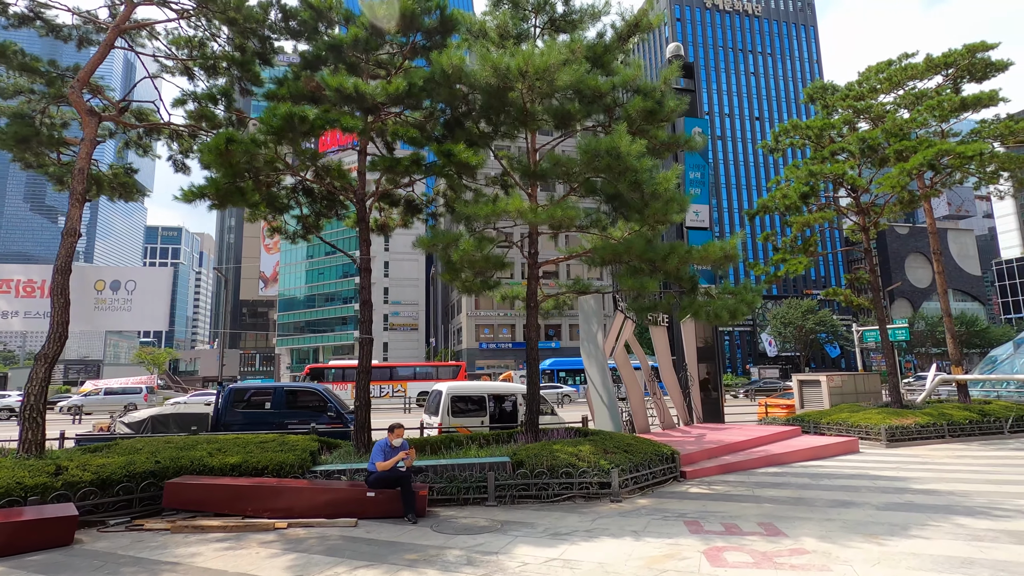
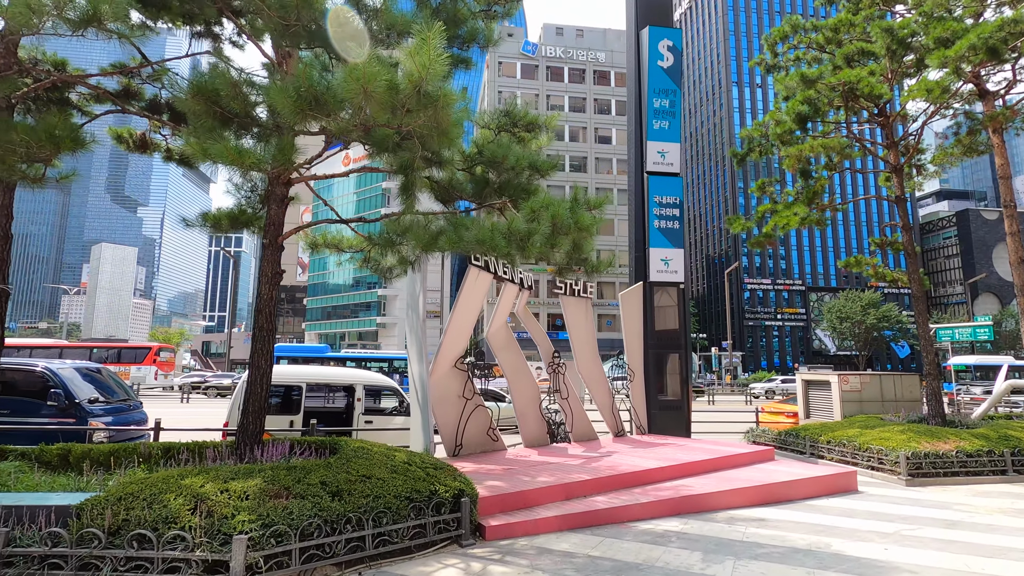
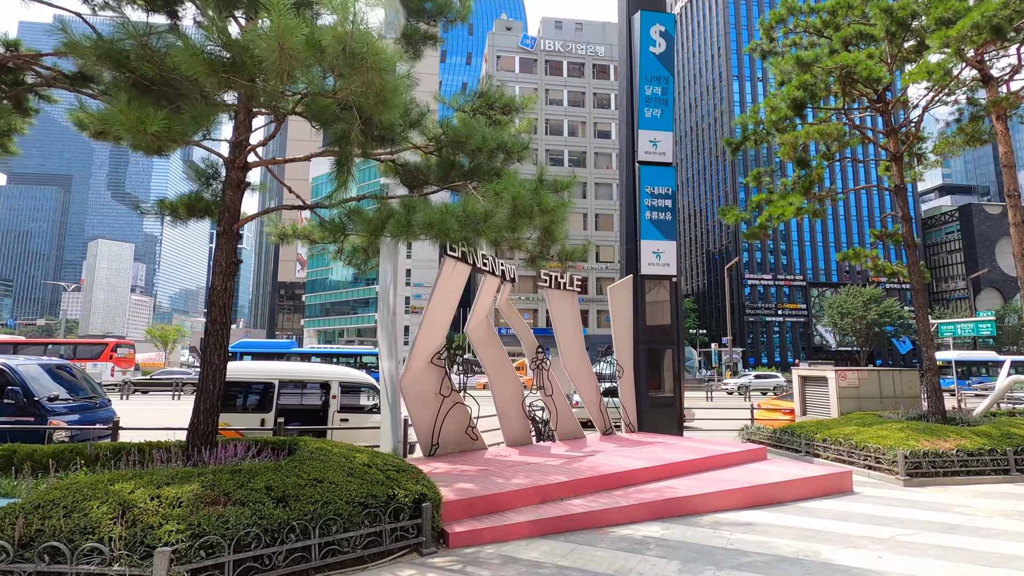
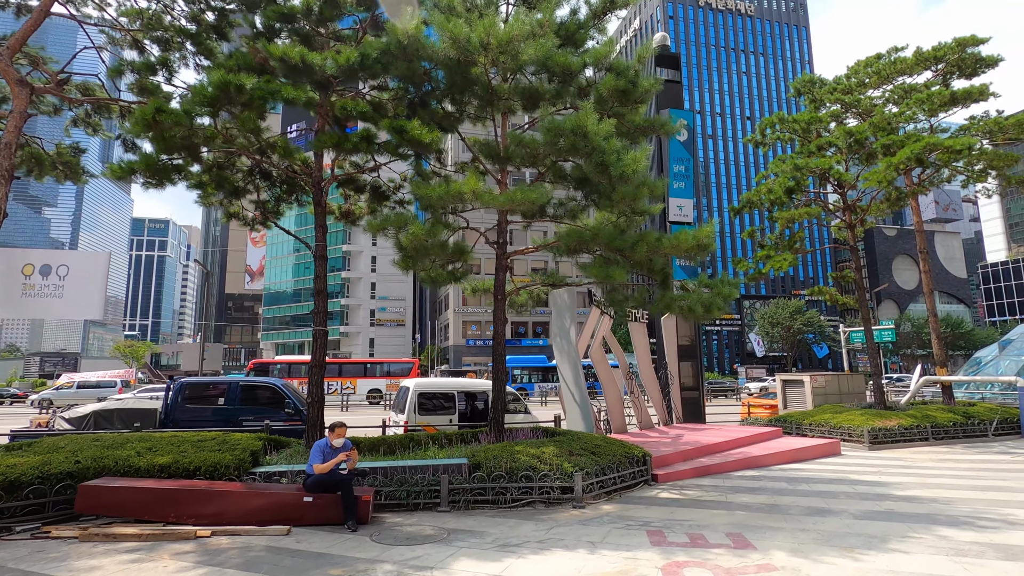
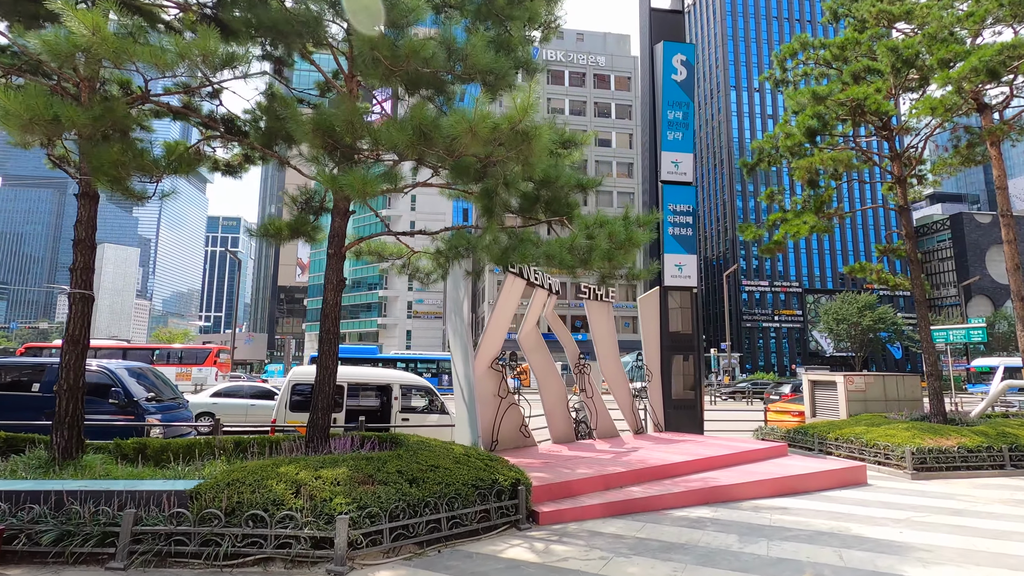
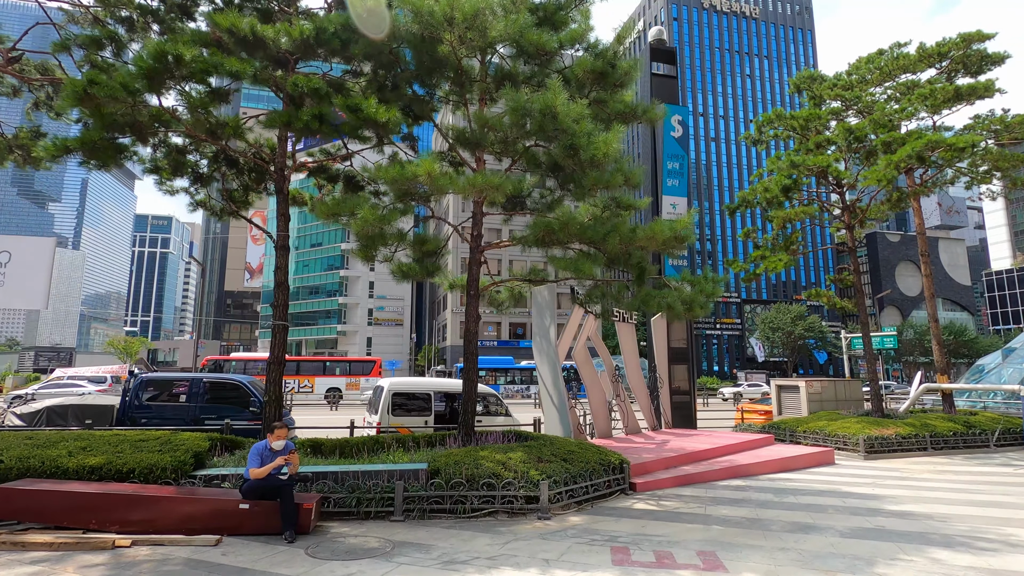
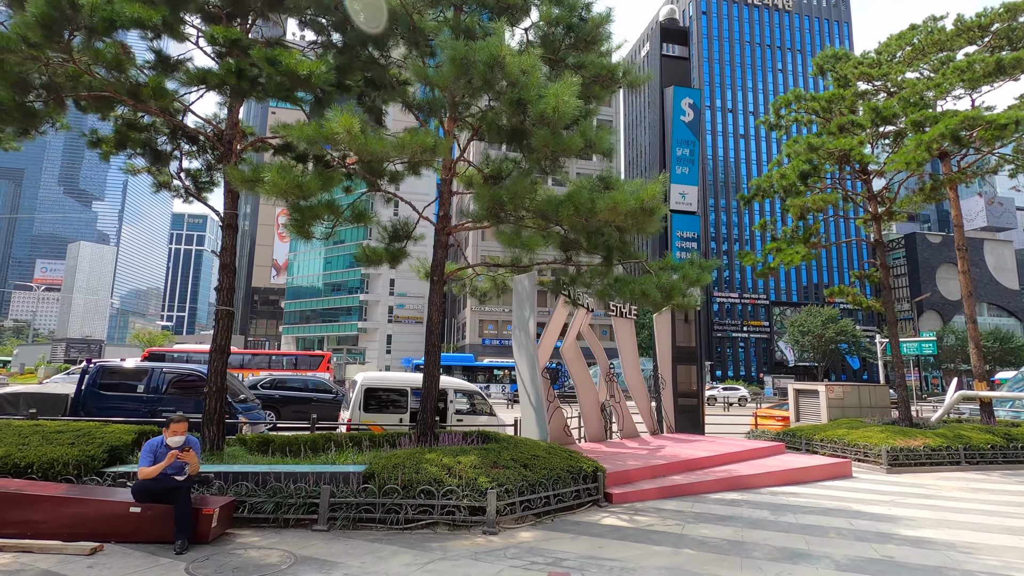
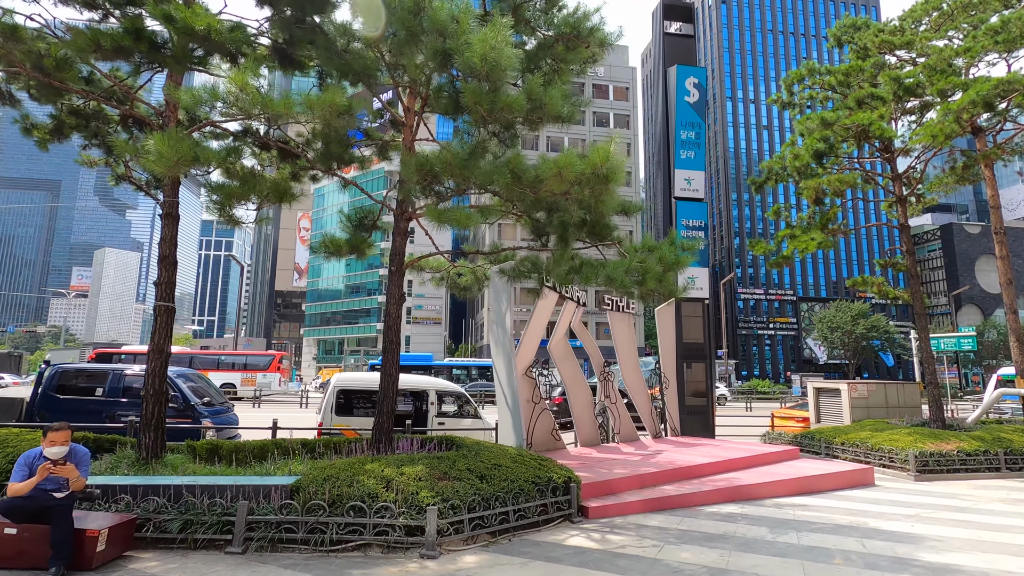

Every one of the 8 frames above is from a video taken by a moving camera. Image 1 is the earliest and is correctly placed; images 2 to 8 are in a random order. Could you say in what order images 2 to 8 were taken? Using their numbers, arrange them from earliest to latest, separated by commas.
4, 6, 7, 8, 5, 2, 3
